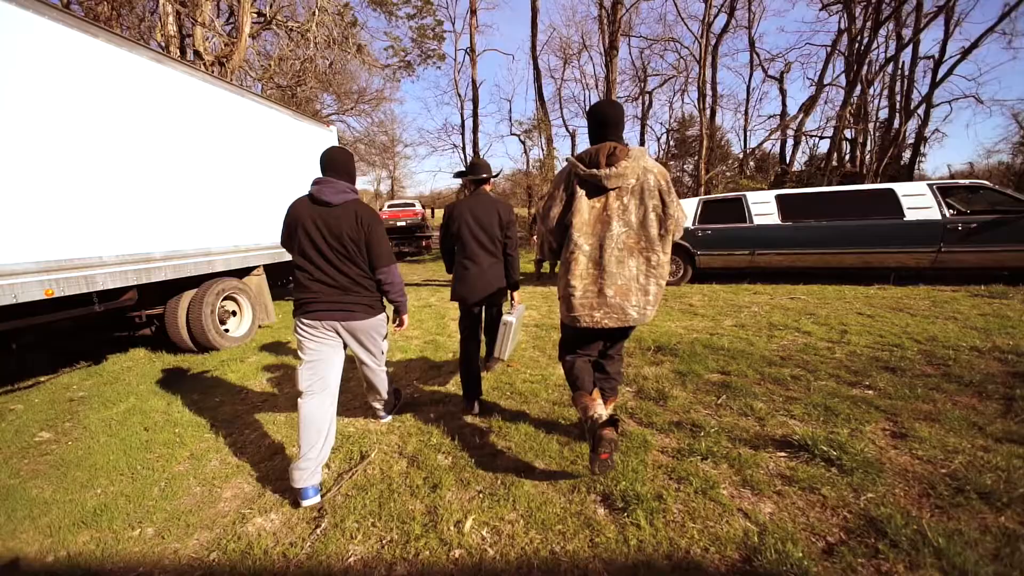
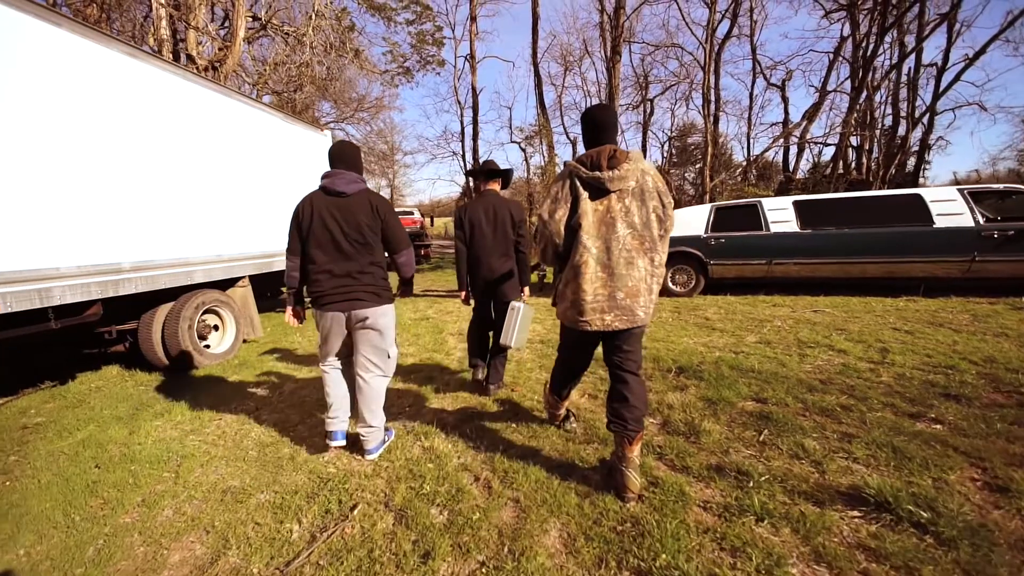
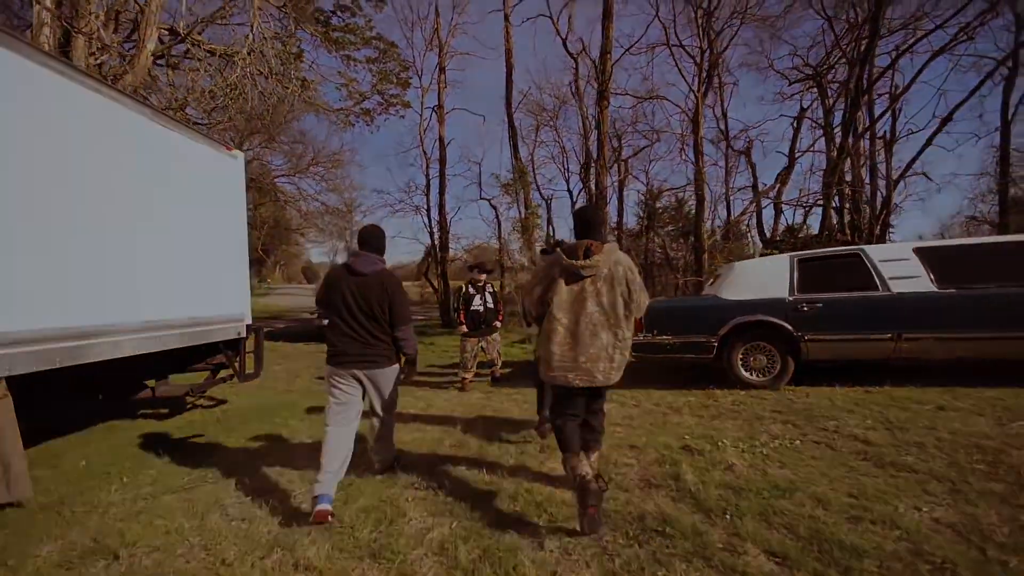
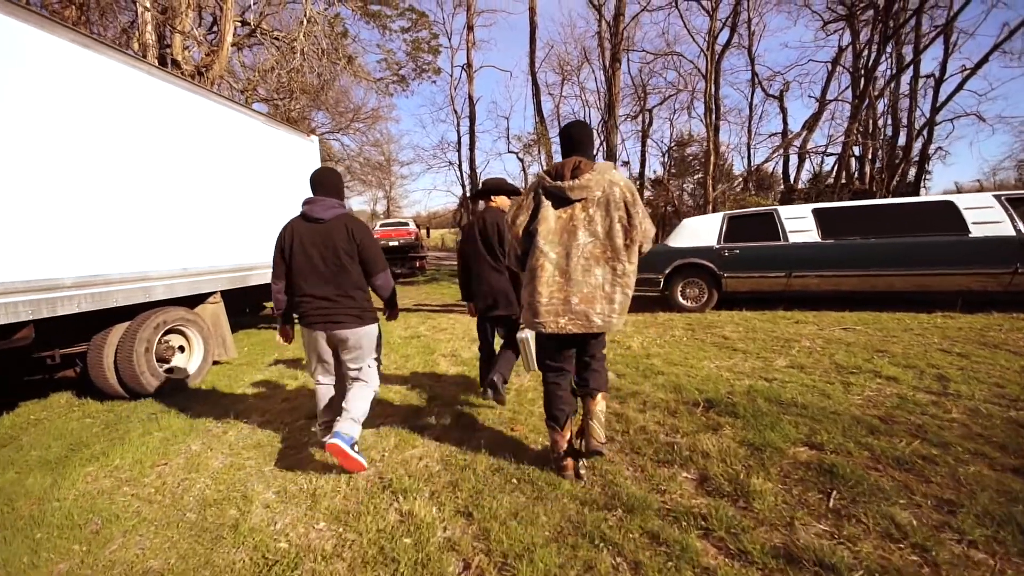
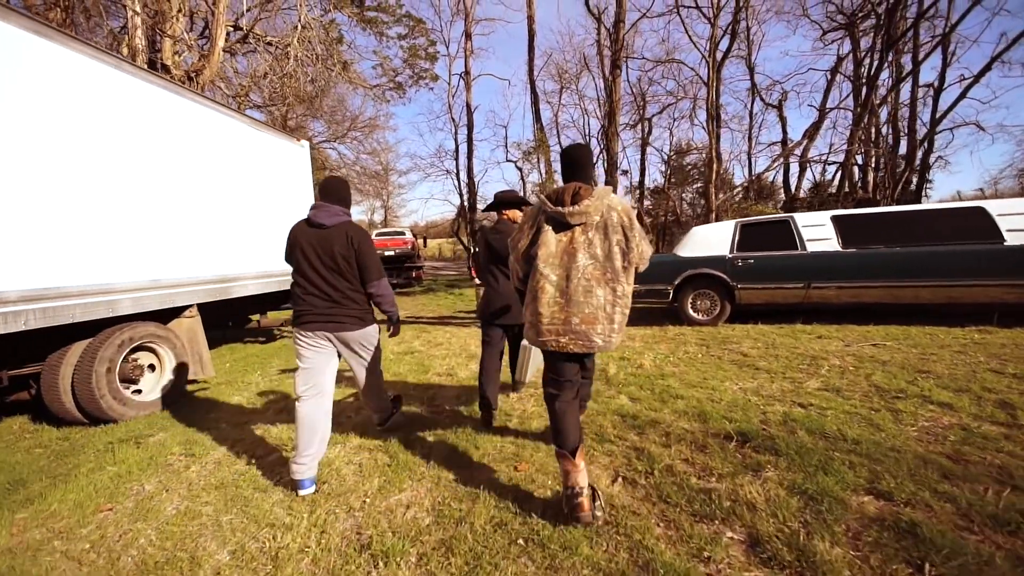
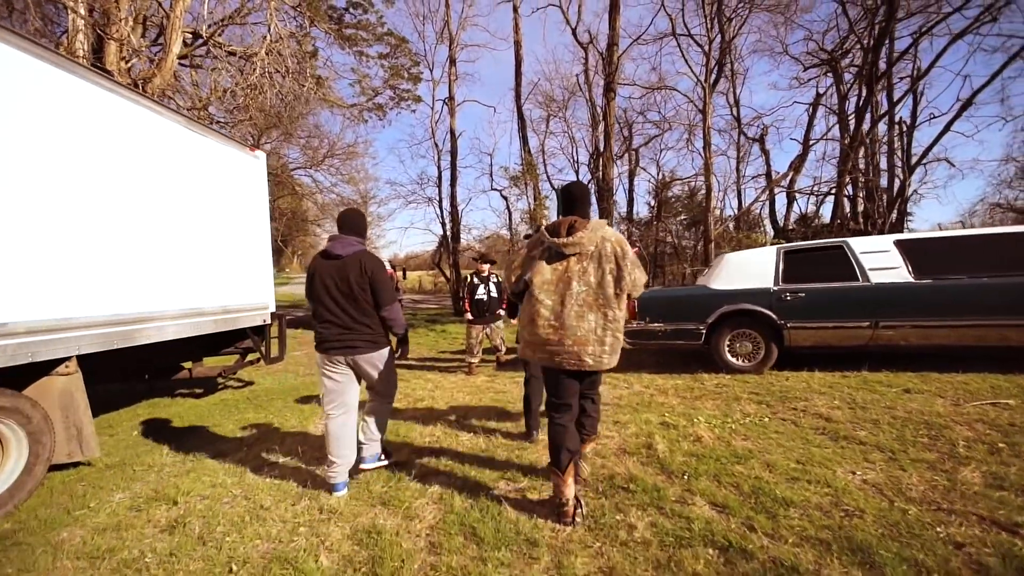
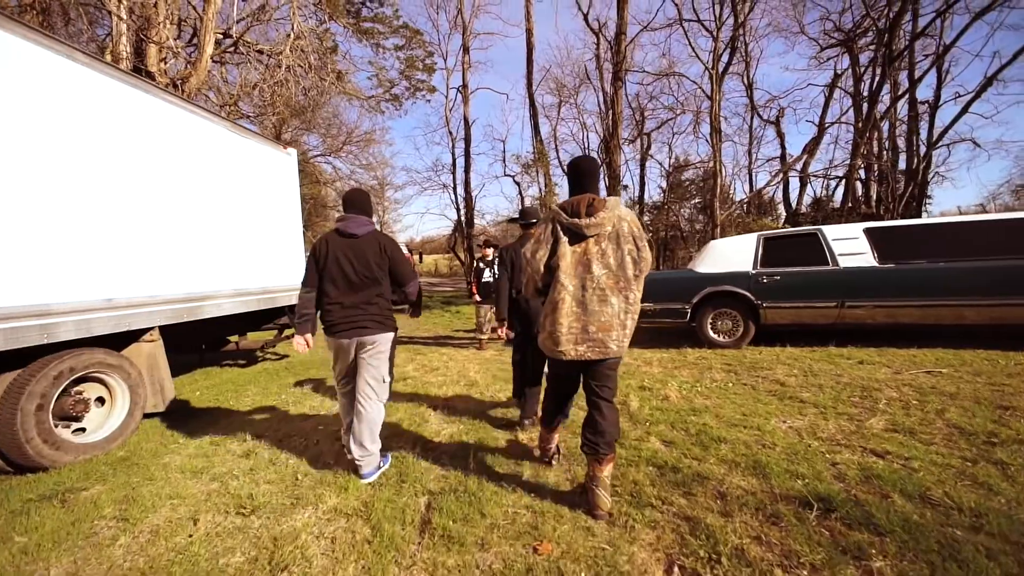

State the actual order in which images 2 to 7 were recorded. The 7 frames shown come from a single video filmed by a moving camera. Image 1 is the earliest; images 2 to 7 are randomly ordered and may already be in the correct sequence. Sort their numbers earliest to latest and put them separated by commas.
2, 4, 5, 7, 6, 3
